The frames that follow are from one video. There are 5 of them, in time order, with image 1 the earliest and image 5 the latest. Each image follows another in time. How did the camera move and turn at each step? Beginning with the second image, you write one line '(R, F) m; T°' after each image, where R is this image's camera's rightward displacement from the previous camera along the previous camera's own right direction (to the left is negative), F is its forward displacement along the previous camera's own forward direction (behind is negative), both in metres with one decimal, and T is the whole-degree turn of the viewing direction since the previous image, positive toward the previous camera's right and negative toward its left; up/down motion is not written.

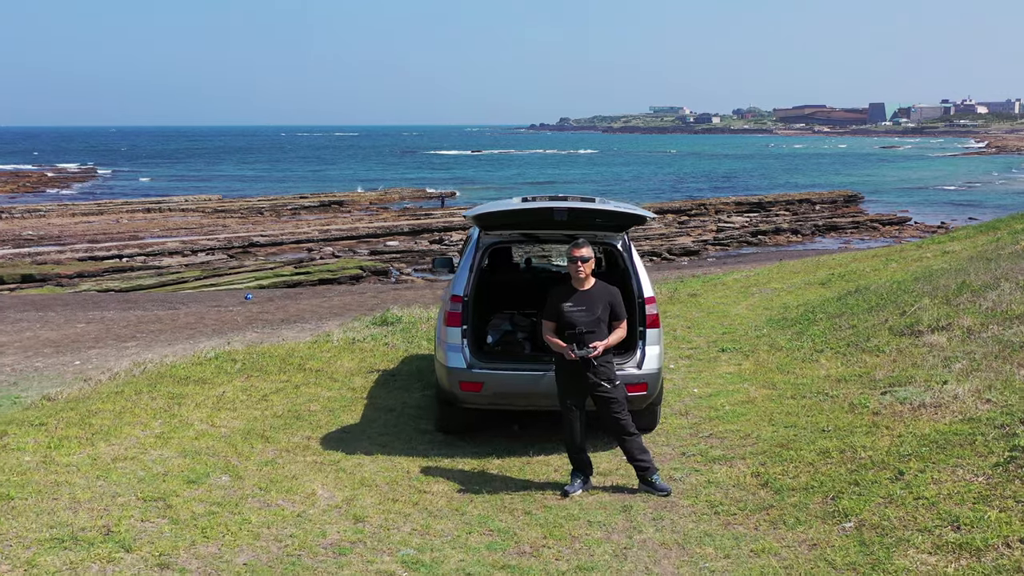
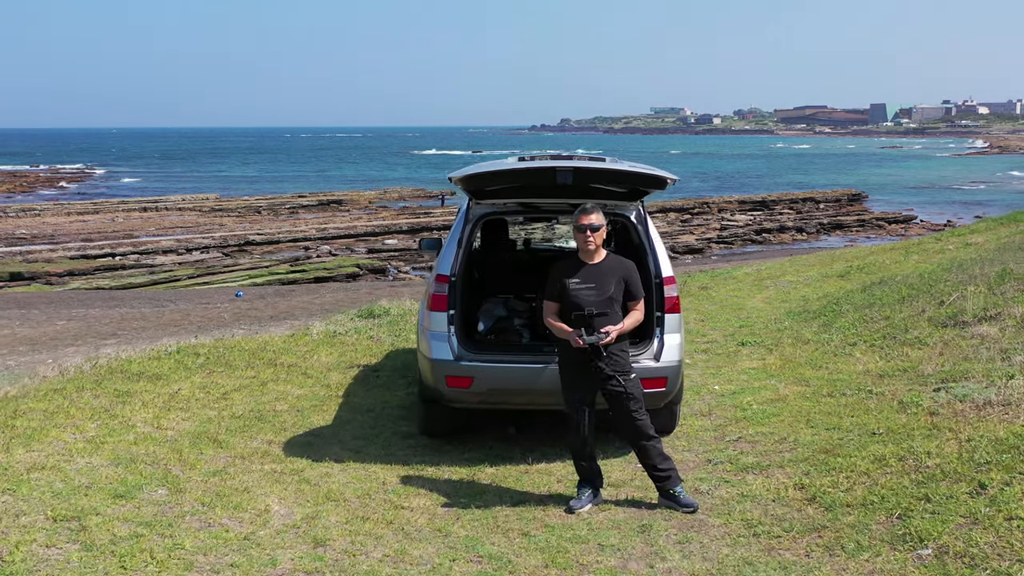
(0.0, +0.9) m; 0°
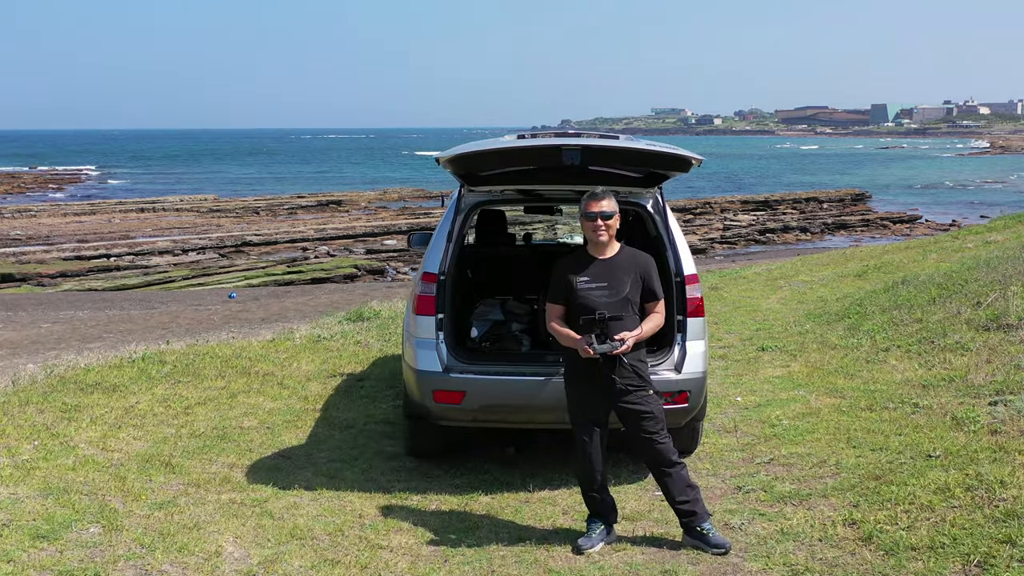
(0.0, +0.7) m; 0°
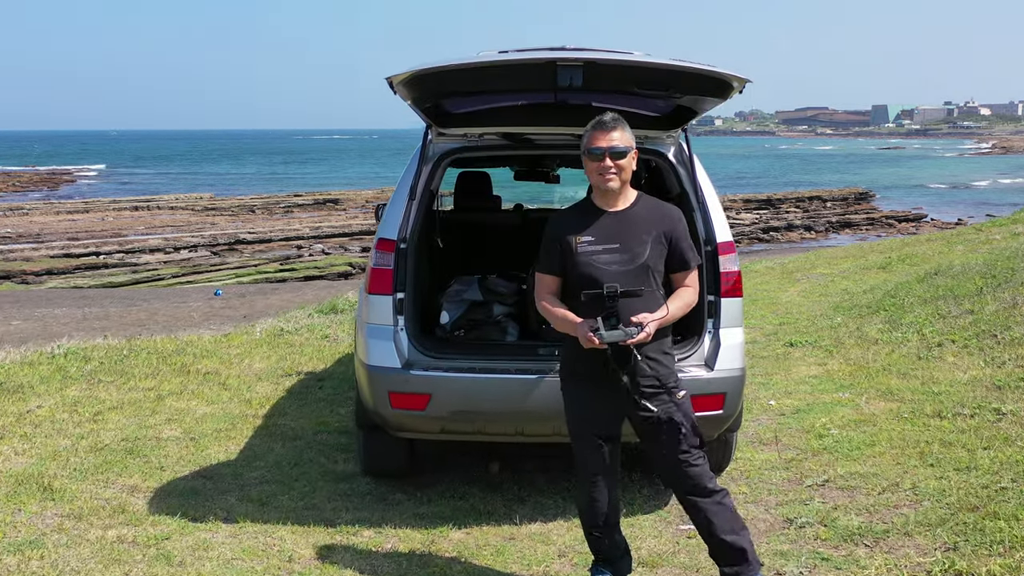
(+0.1, +1.1) m; 0°
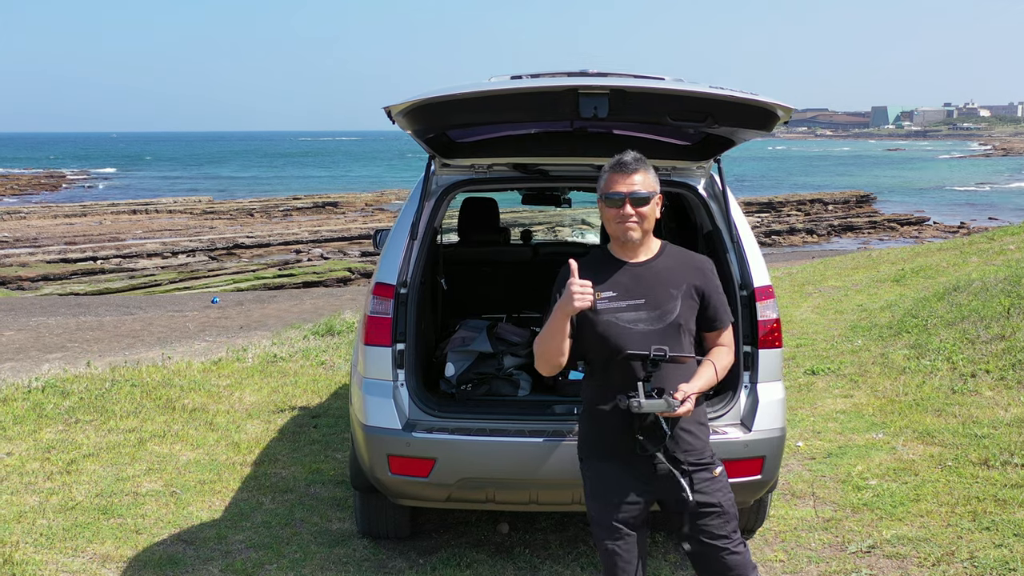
(0.0, +0.4) m; 0°
